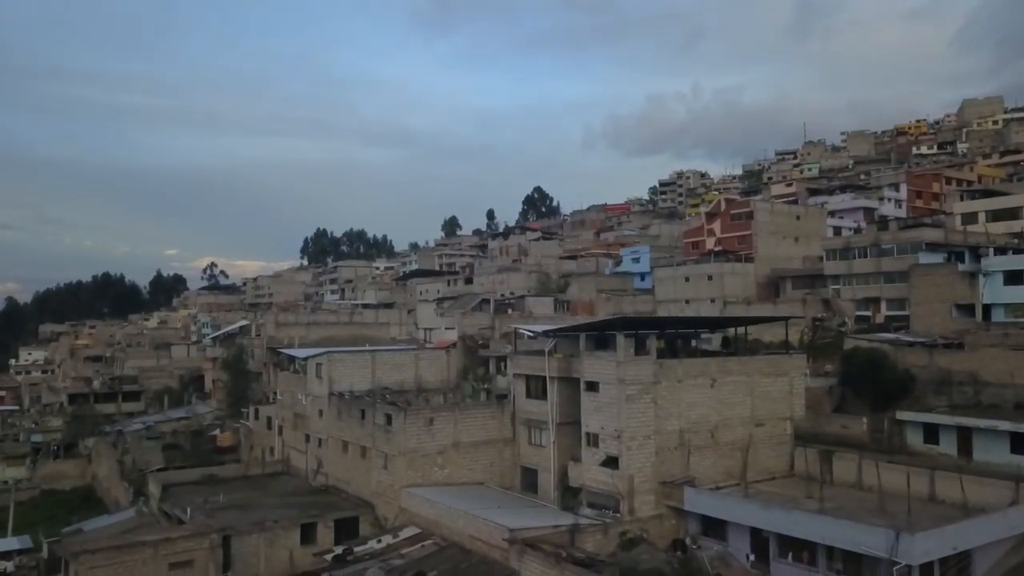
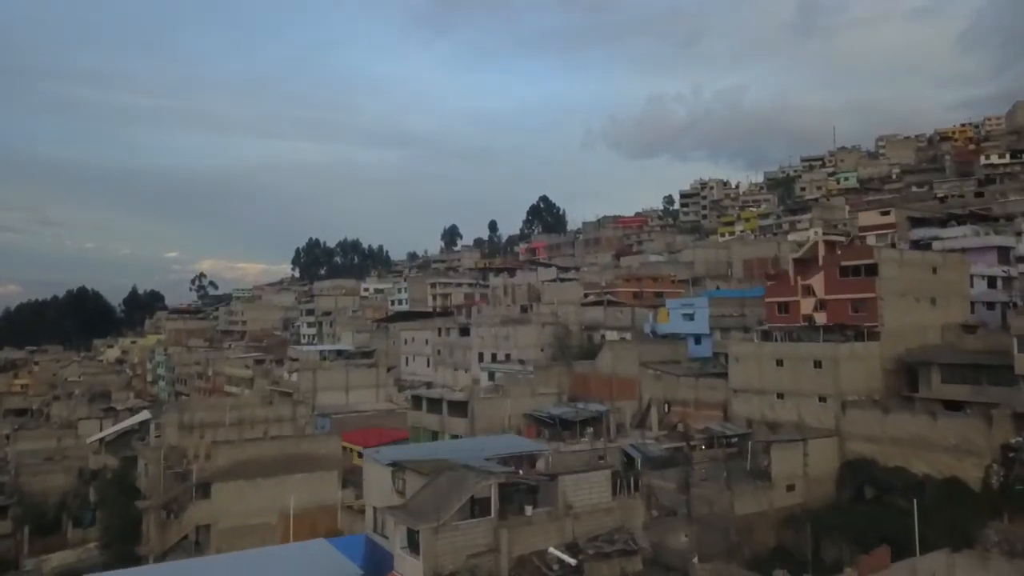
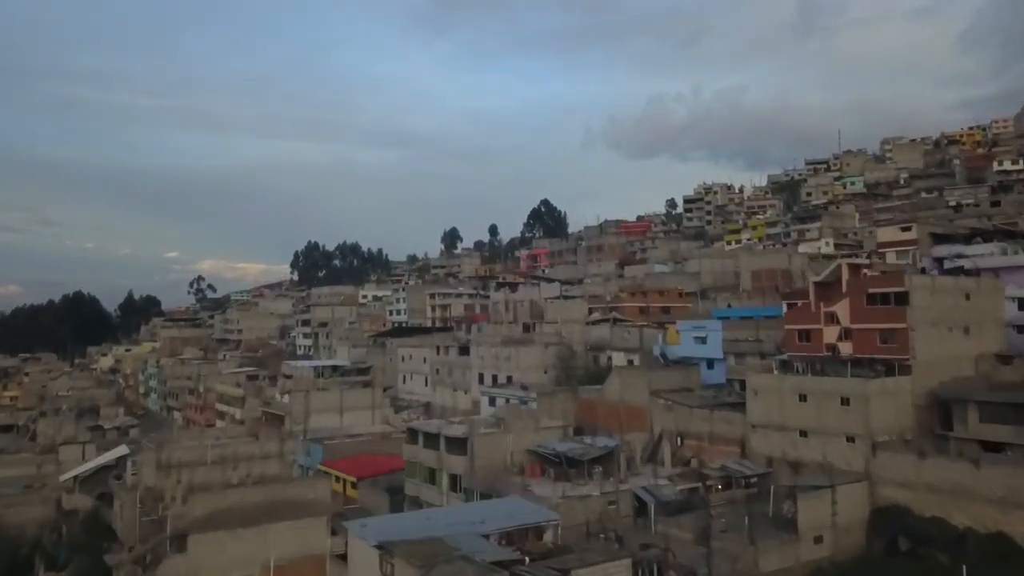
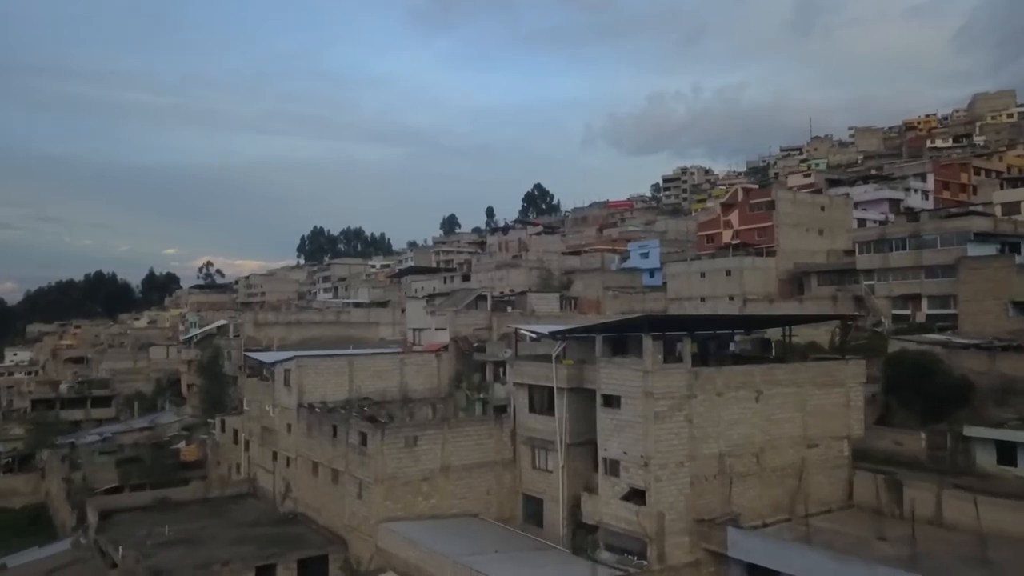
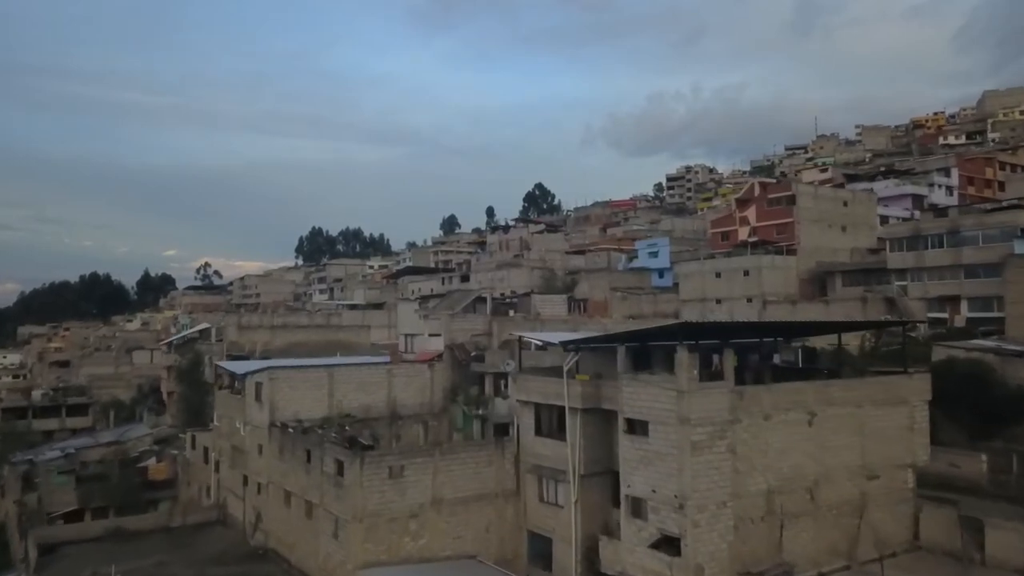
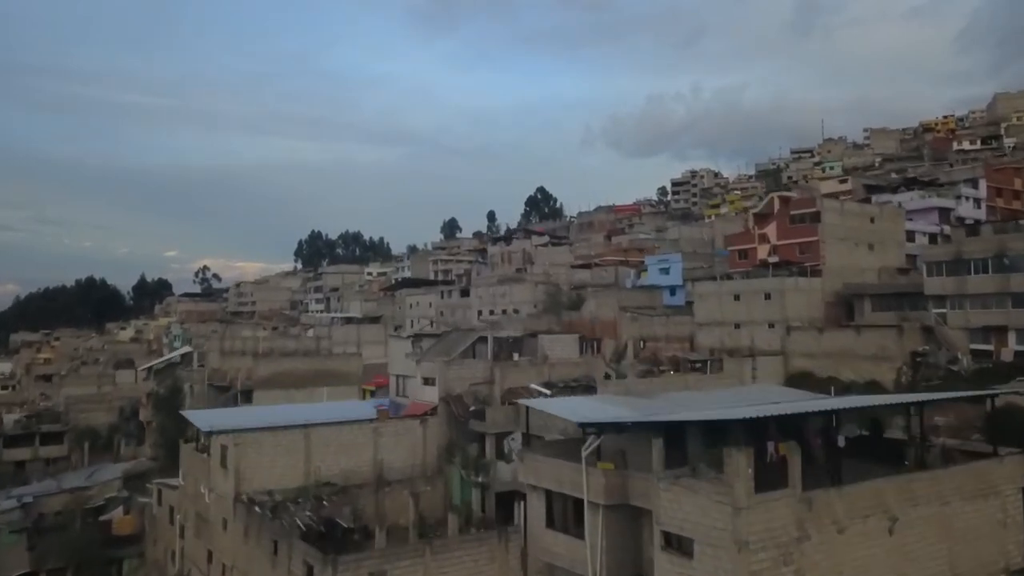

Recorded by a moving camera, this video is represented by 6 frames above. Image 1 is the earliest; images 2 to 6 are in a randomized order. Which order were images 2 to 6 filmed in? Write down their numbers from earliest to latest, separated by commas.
4, 5, 6, 2, 3
